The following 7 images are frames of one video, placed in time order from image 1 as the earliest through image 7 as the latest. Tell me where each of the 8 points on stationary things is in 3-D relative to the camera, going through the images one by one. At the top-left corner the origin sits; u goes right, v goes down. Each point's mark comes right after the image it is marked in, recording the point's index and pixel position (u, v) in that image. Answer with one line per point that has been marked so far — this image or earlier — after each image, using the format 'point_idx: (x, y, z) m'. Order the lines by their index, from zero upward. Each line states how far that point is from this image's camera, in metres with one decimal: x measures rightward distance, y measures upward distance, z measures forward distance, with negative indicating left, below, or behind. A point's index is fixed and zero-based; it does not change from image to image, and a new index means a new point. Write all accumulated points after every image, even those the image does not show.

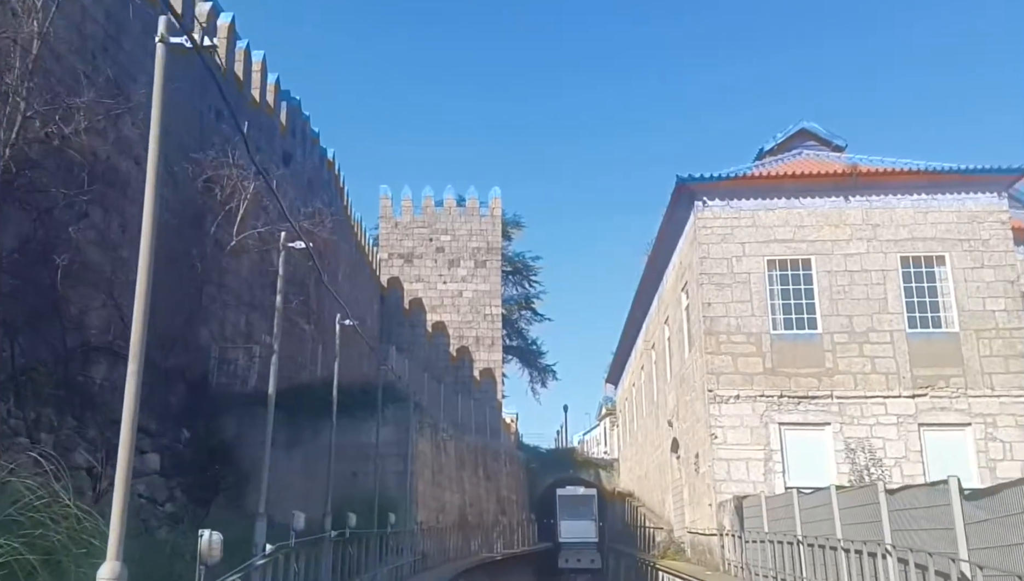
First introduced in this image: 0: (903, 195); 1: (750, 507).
0: (+6.4, +1.6, +16.0) m
1: (+3.5, -3.1, +13.8) m
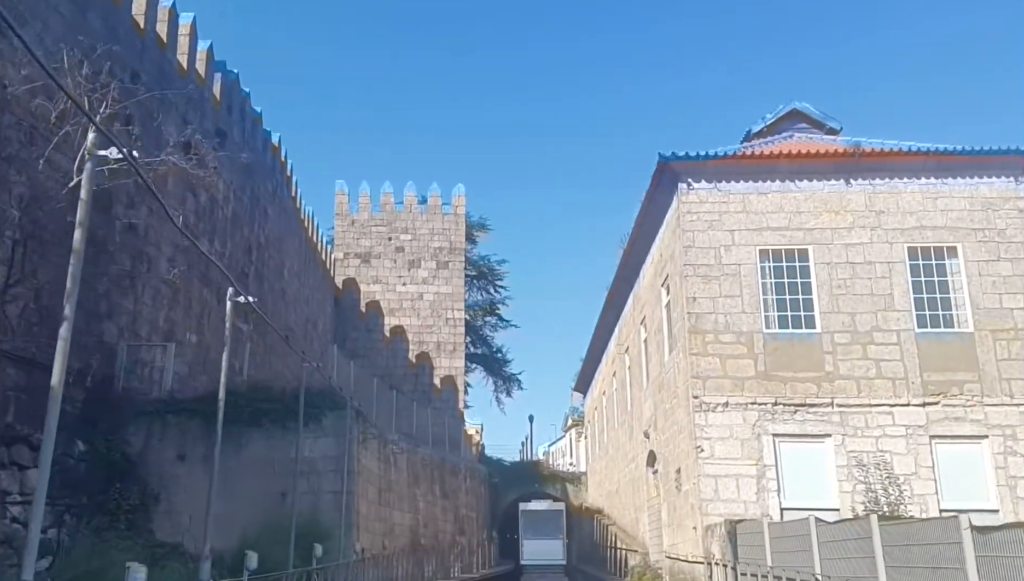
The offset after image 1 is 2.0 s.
0: (+5.8, +1.6, +14.3) m
1: (+2.9, -3.0, +11.9) m
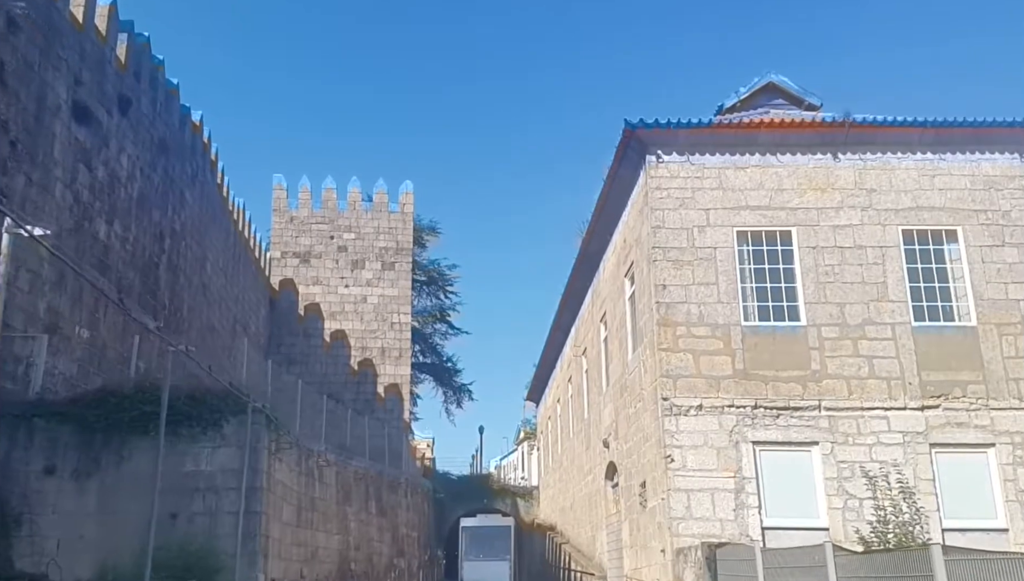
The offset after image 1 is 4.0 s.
0: (+5.1, +1.8, +12.7) m
1: (+2.3, -2.8, +10.1) m
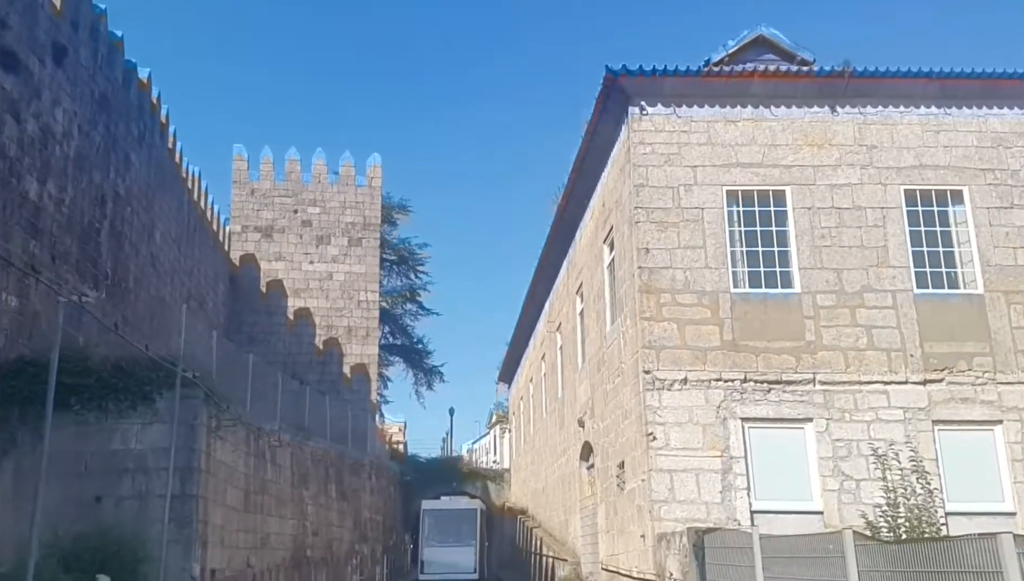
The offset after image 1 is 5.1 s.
0: (+4.7, +2.2, +11.7) m
1: (+2.0, -2.4, +9.1) m
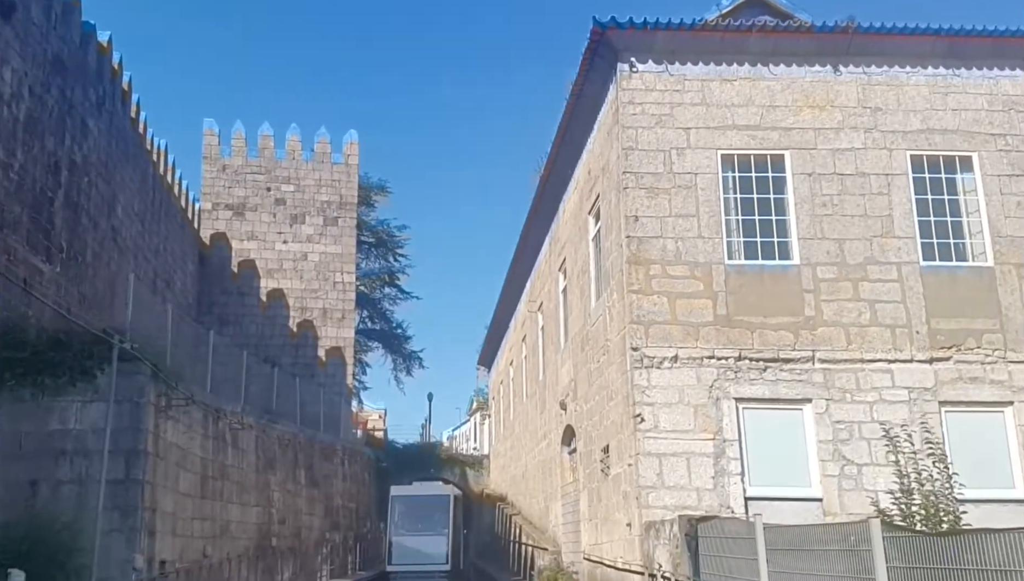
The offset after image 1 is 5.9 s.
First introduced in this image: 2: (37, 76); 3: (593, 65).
0: (+4.5, +2.5, +10.9) m
1: (+1.8, -2.1, +8.4) m
2: (-6.9, +3.1, +14.2) m
3: (+0.9, +2.6, +11.2) m
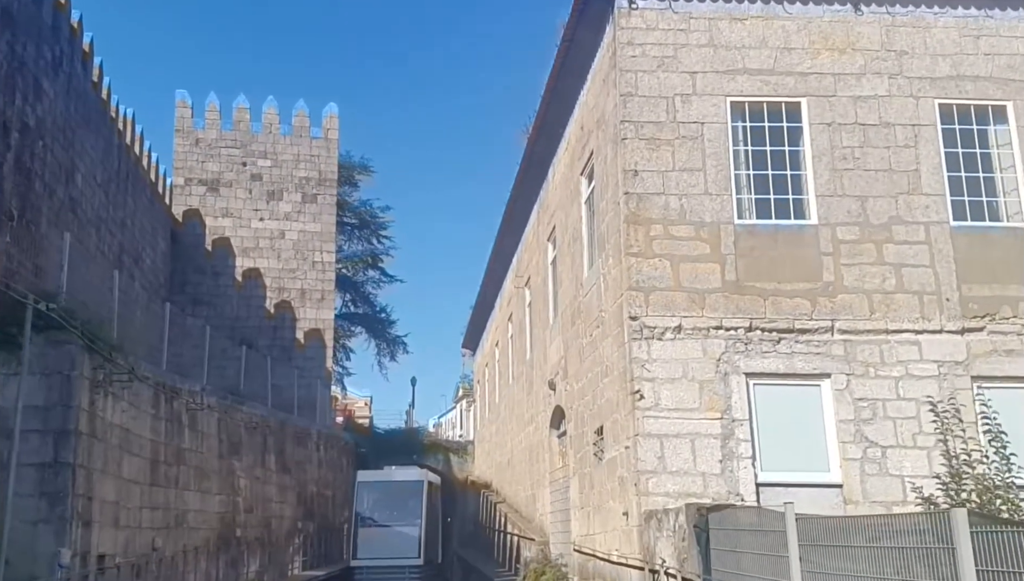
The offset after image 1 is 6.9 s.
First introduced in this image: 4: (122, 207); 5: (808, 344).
0: (+4.3, +2.9, +9.9) m
1: (+1.7, -1.8, +7.3) m
2: (-7.1, +3.5, +13.0) m
3: (+0.8, +2.9, +10.1) m
4: (-7.9, +1.7, +19.7) m
5: (+2.8, -0.5, +9.1) m
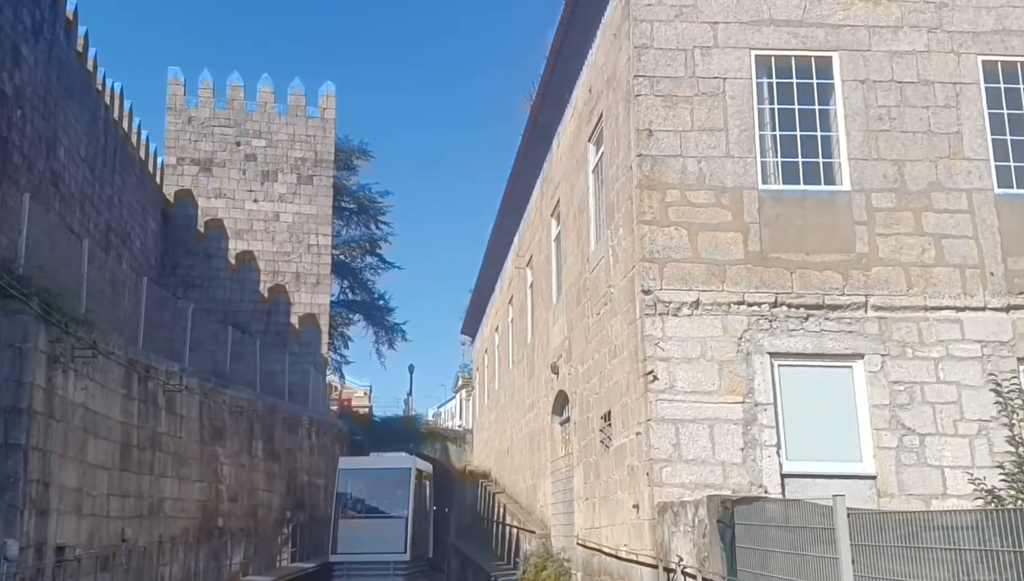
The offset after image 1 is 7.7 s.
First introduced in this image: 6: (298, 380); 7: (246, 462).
0: (+4.4, +3.1, +9.0) m
1: (+1.7, -1.5, +6.5) m
2: (-7.0, +3.9, +12.1) m
3: (+0.8, +3.2, +9.2) m
4: (-7.9, +2.1, +18.9) m
5: (+2.8, -0.3, +8.3) m
6: (-3.8, -1.5, +16.8) m
7: (-3.7, -2.4, +13.4) m
